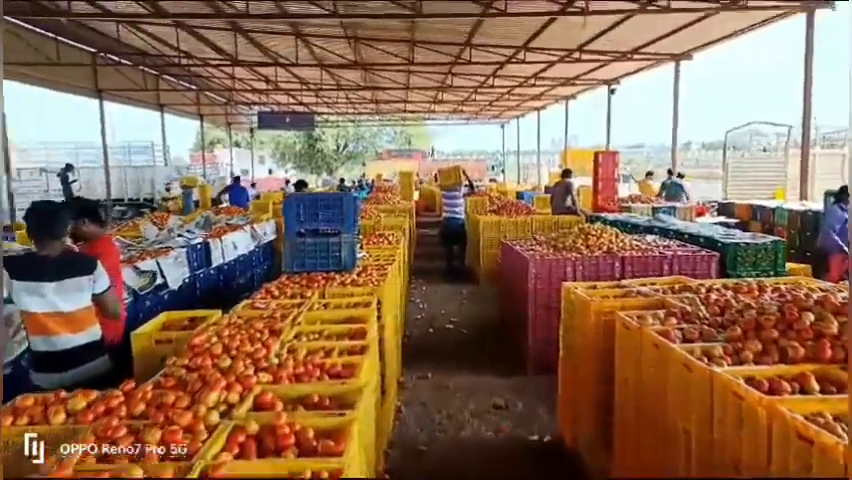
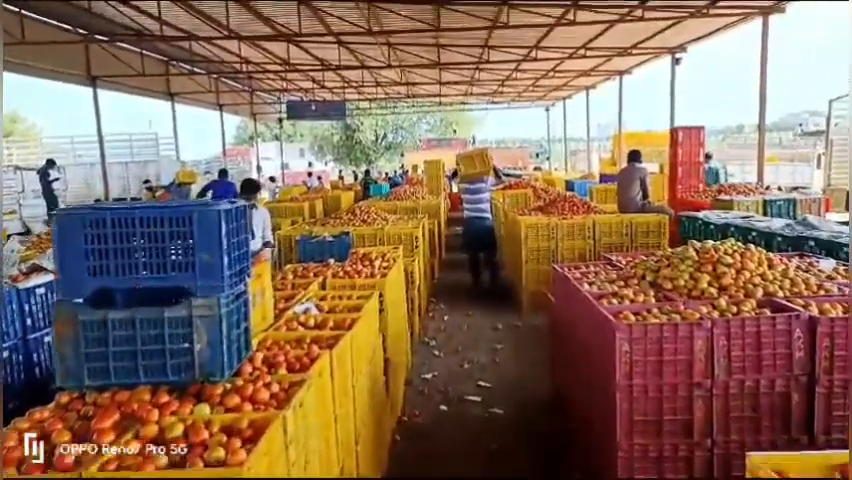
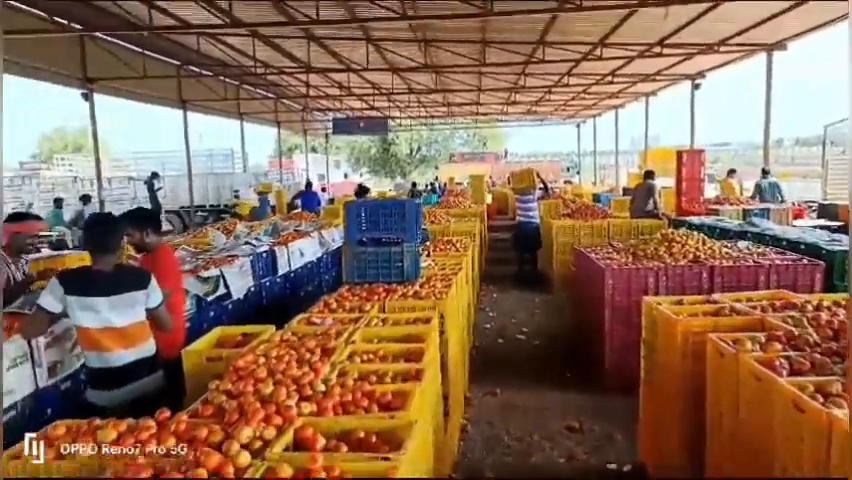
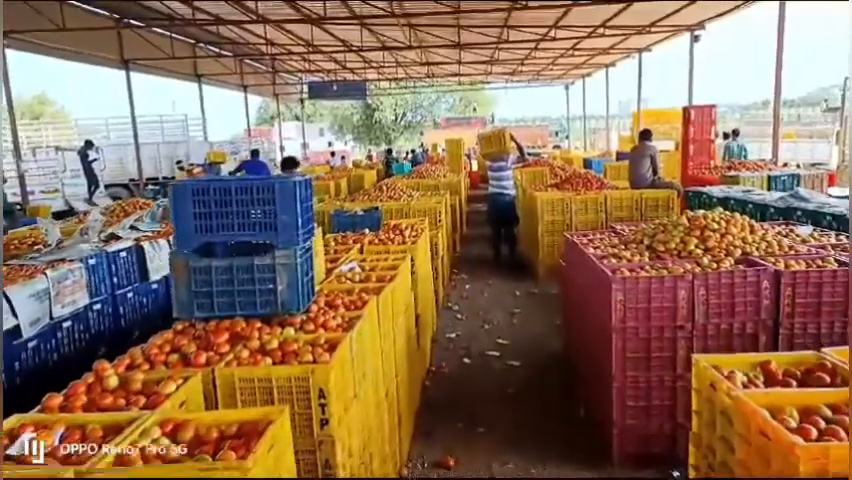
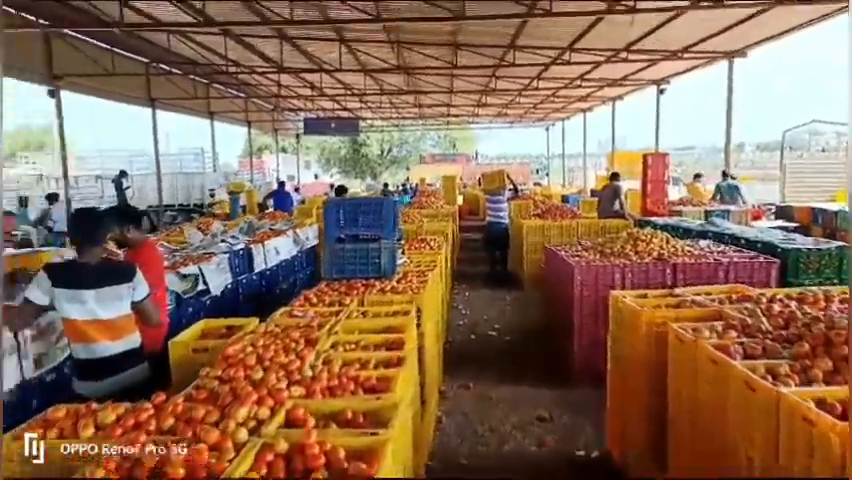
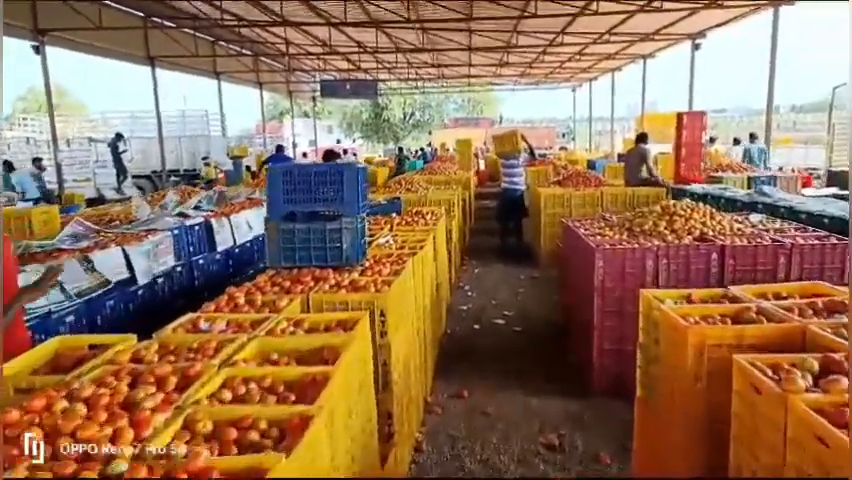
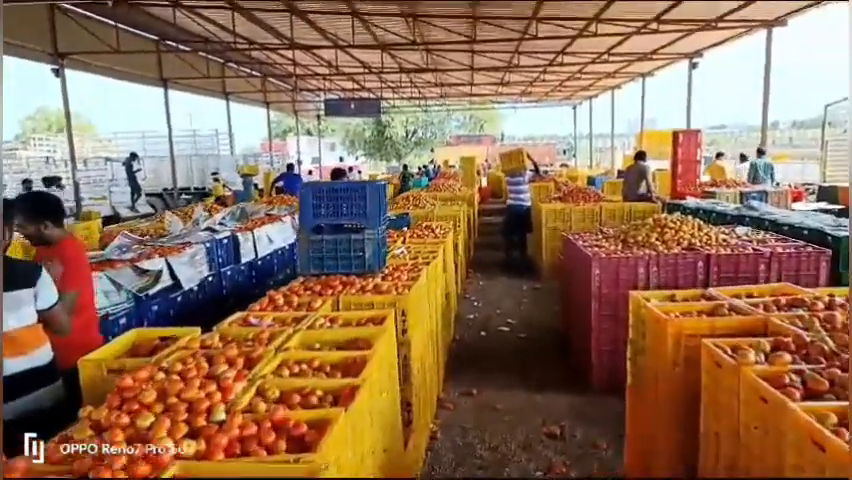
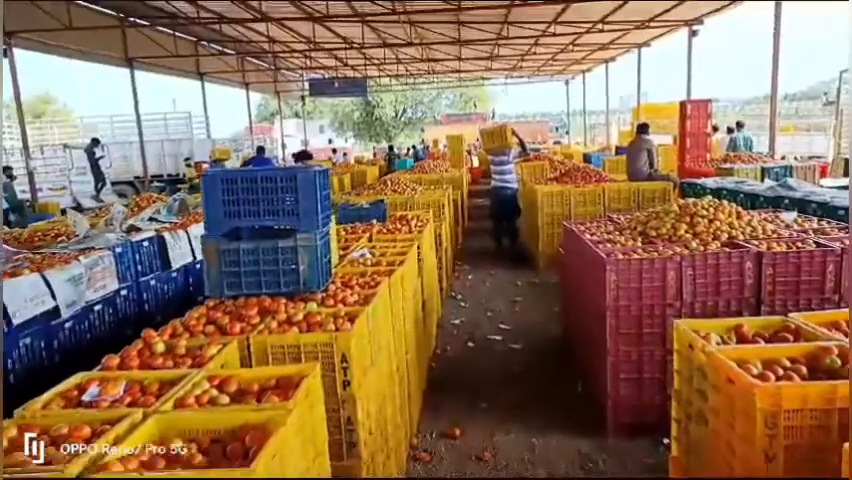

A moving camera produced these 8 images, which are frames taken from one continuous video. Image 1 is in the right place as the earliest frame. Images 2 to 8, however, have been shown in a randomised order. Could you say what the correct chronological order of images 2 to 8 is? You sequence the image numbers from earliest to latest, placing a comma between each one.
5, 3, 7, 6, 8, 4, 2
